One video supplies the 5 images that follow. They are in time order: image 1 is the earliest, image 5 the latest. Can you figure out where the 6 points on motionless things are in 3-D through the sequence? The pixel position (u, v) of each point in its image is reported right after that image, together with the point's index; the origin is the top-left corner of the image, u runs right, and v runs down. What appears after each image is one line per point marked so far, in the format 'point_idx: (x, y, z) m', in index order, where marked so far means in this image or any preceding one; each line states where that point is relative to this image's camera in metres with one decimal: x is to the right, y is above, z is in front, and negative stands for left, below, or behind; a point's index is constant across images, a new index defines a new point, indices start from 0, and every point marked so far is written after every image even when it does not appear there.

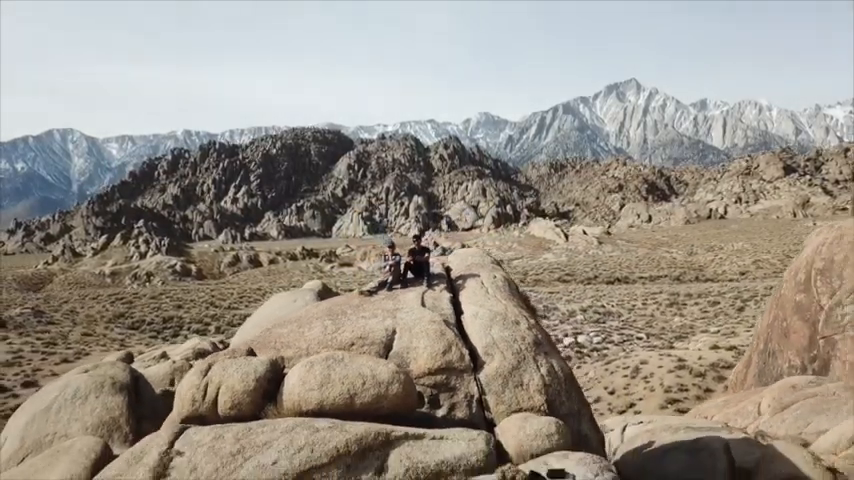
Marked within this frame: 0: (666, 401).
0: (+4.2, -2.9, +10.9) m
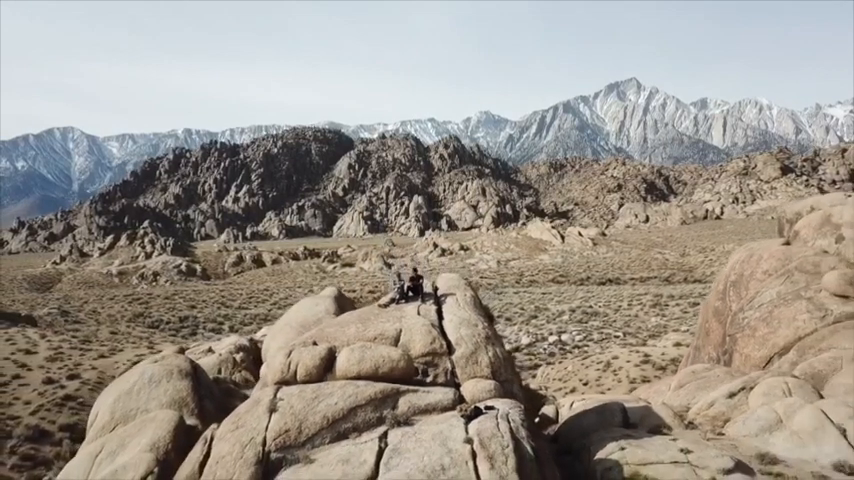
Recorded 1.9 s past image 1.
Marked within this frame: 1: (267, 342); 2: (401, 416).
0: (+4.2, -3.1, +12.6) m
1: (-2.6, -1.8, +10.3) m
2: (-0.3, -2.3, +7.5) m
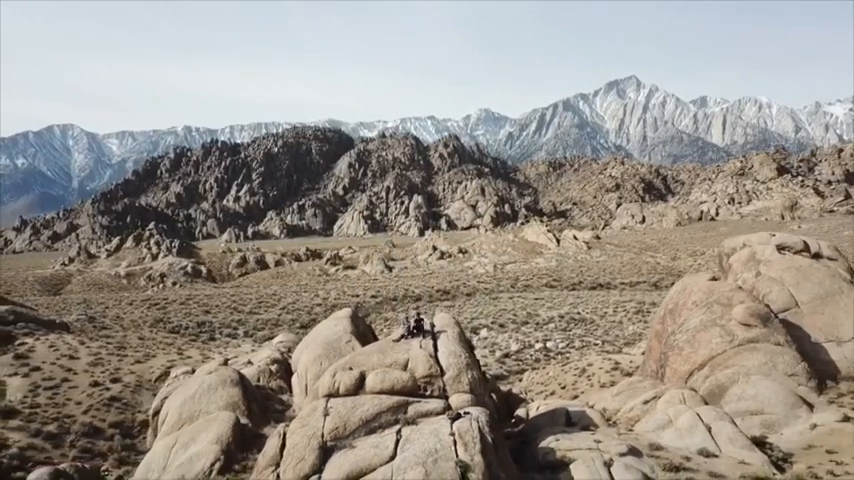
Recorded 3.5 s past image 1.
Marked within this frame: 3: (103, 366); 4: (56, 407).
0: (+4.2, -3.7, +14.7) m
1: (-2.7, -2.4, +12.4) m
2: (-0.3, -2.9, +9.6) m
3: (-10.2, -4.0, +18.5) m
4: (-9.9, -4.5, +15.8) m
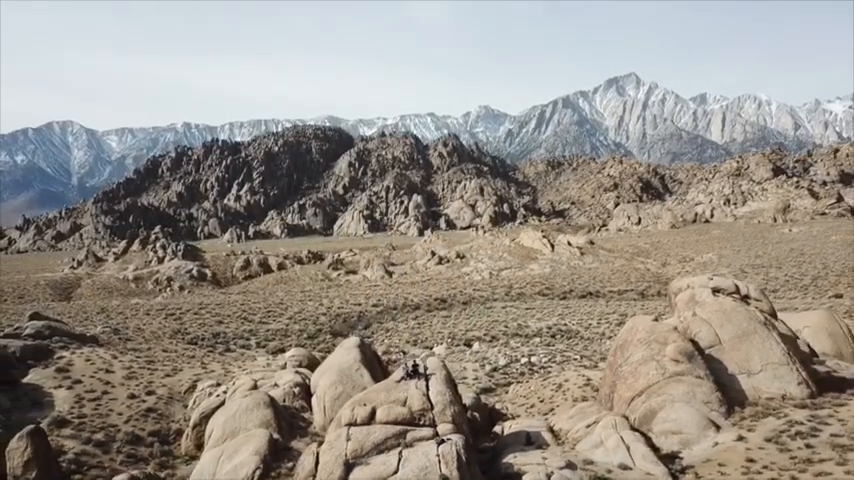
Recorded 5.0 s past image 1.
0: (+4.1, -4.7, +17.0) m
1: (-2.8, -3.4, +14.7) m
2: (-0.4, -3.9, +11.9) m
3: (-10.3, -4.9, +20.8) m
4: (-10.0, -5.4, +18.1) m
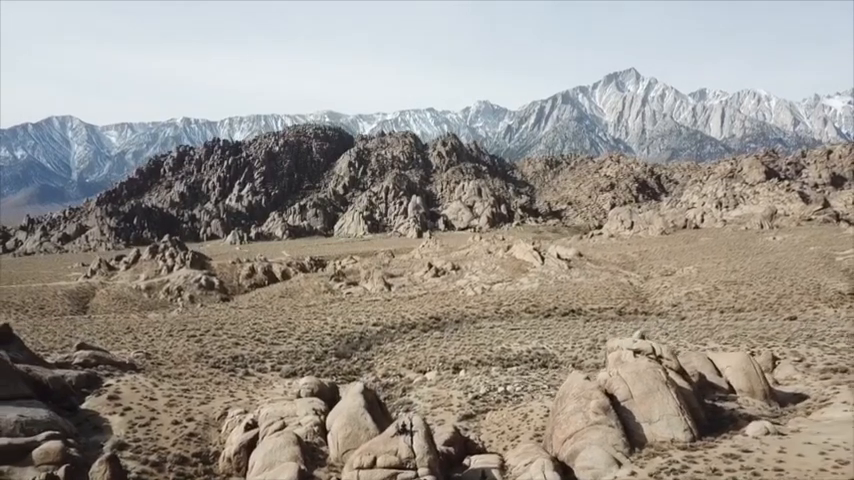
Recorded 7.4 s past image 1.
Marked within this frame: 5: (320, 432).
0: (+3.7, -6.9, +21.2) m
1: (-3.1, -5.6, +18.8) m
2: (-0.7, -6.1, +16.0) m
3: (-10.6, -7.0, +24.9) m
4: (-10.4, -7.6, +22.3) m
5: (-3.5, -6.0, +19.0) m
